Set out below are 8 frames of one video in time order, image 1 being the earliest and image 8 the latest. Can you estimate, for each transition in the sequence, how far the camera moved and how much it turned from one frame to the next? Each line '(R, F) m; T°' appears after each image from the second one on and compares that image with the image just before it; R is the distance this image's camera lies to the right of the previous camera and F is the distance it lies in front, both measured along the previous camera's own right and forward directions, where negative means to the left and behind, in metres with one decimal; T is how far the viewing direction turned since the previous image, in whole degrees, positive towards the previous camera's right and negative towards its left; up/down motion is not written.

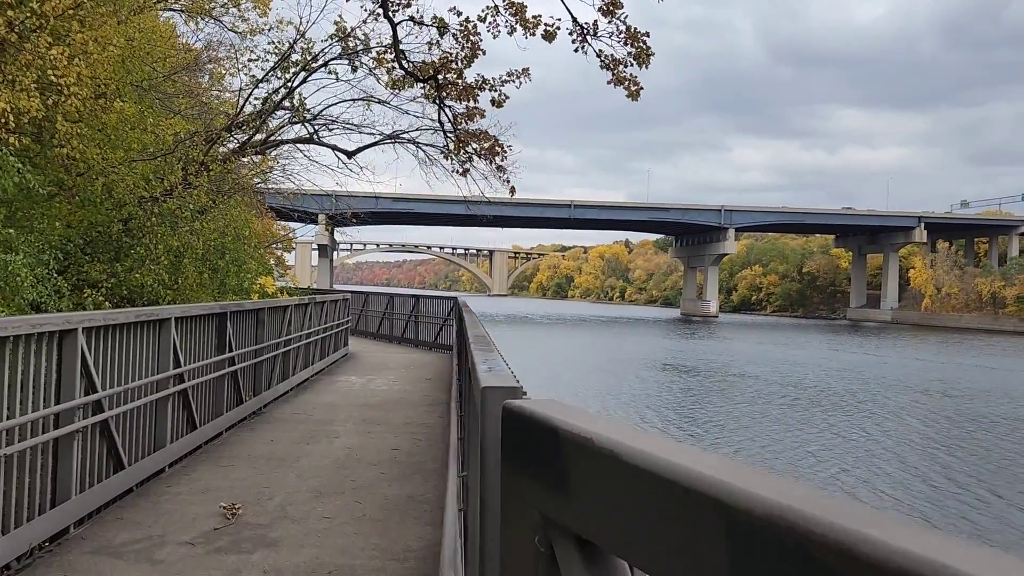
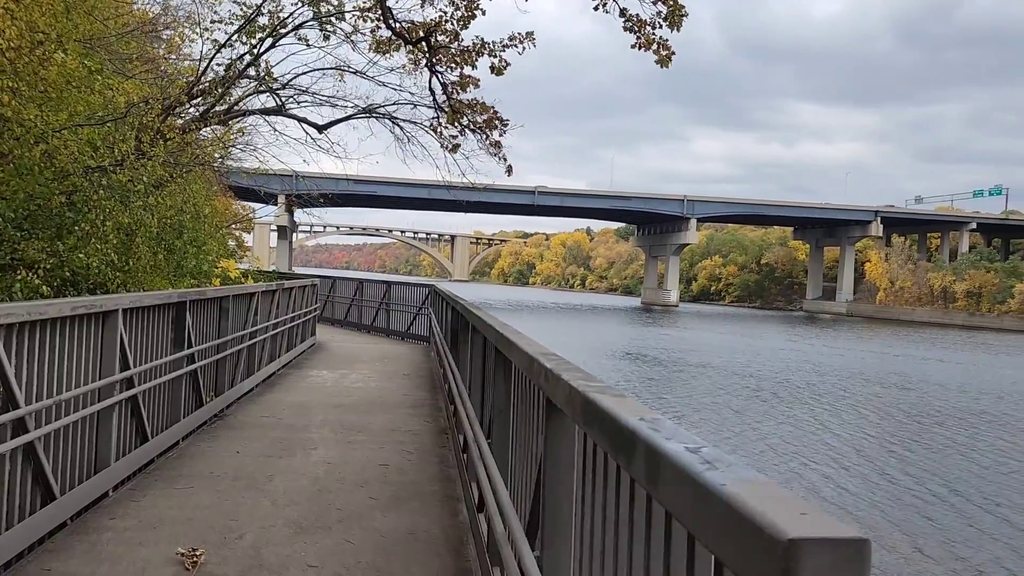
(-0.3, +0.8) m; +3°
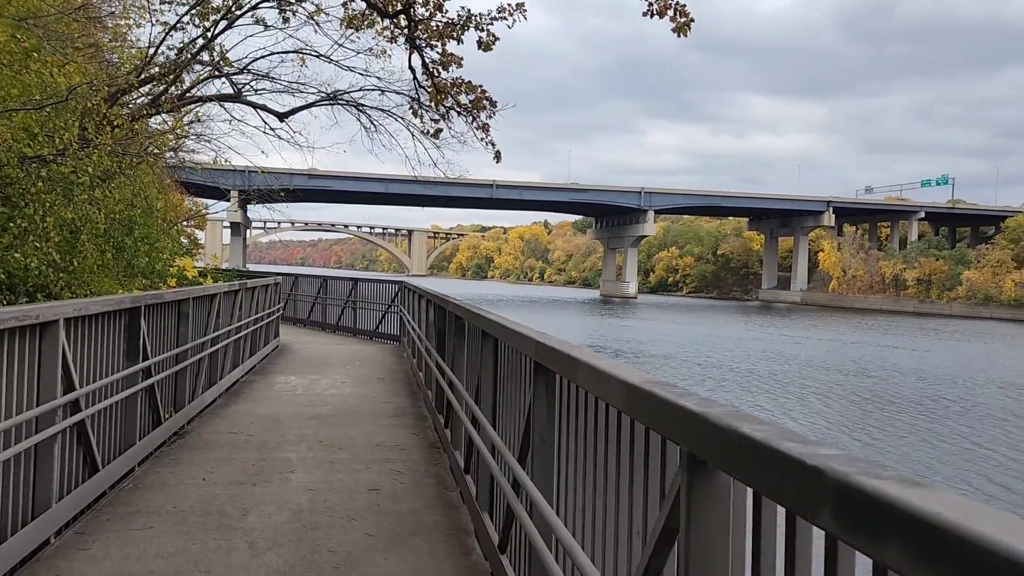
(-0.3, +0.6) m; +3°
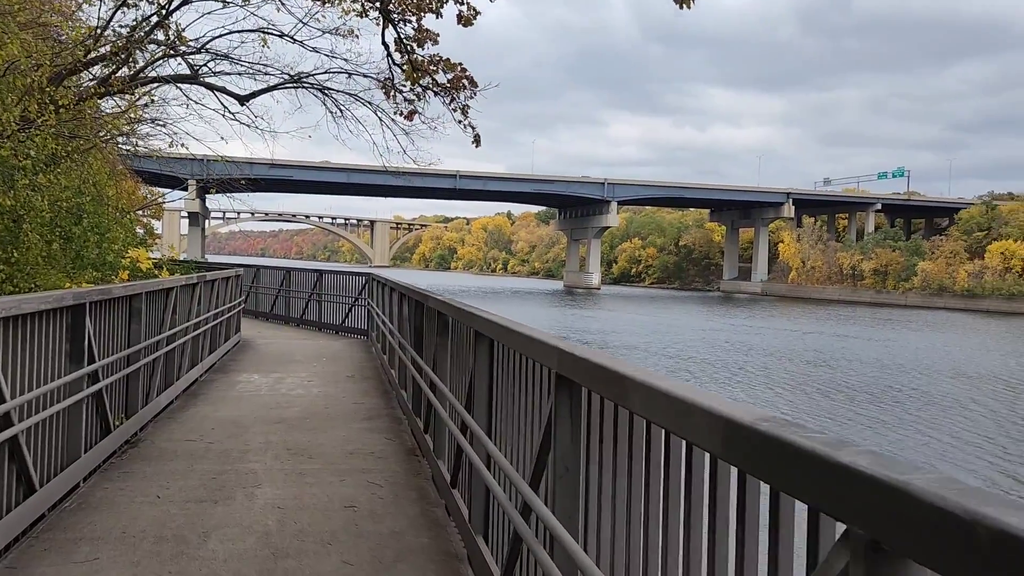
(-0.1, +0.4) m; +3°
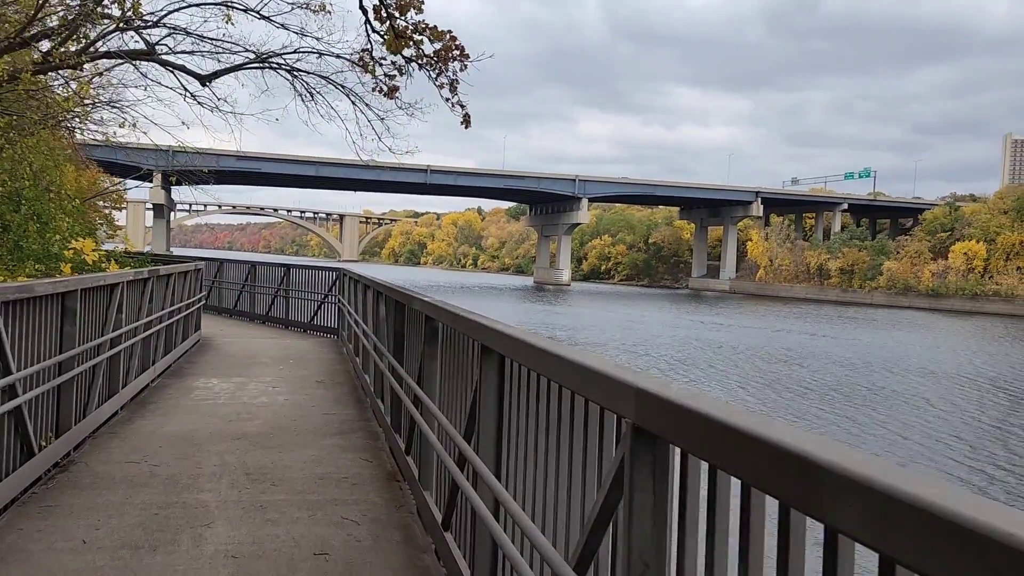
(-0.2, +0.7) m; +2°
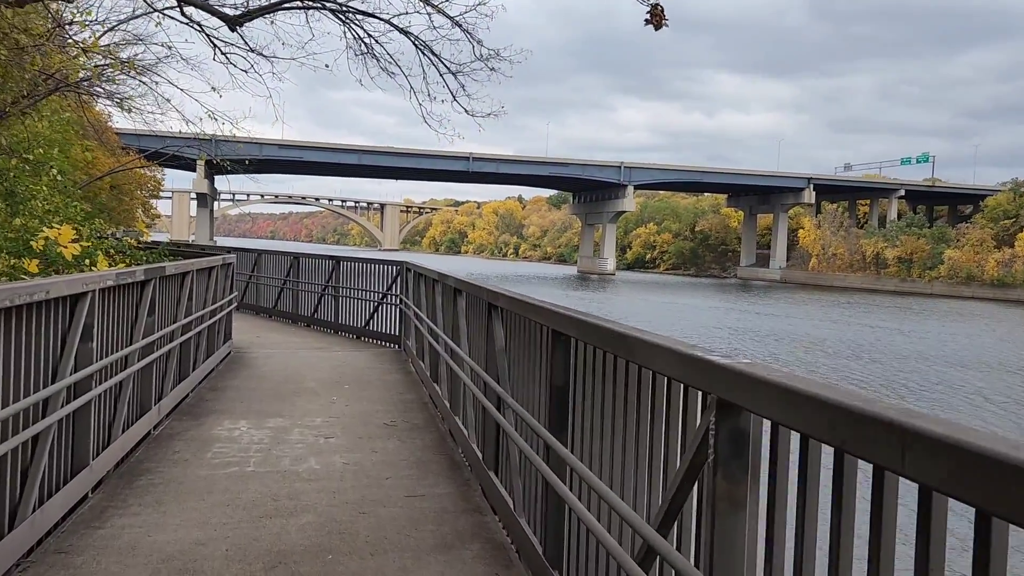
(-0.7, +2.4) m; -3°
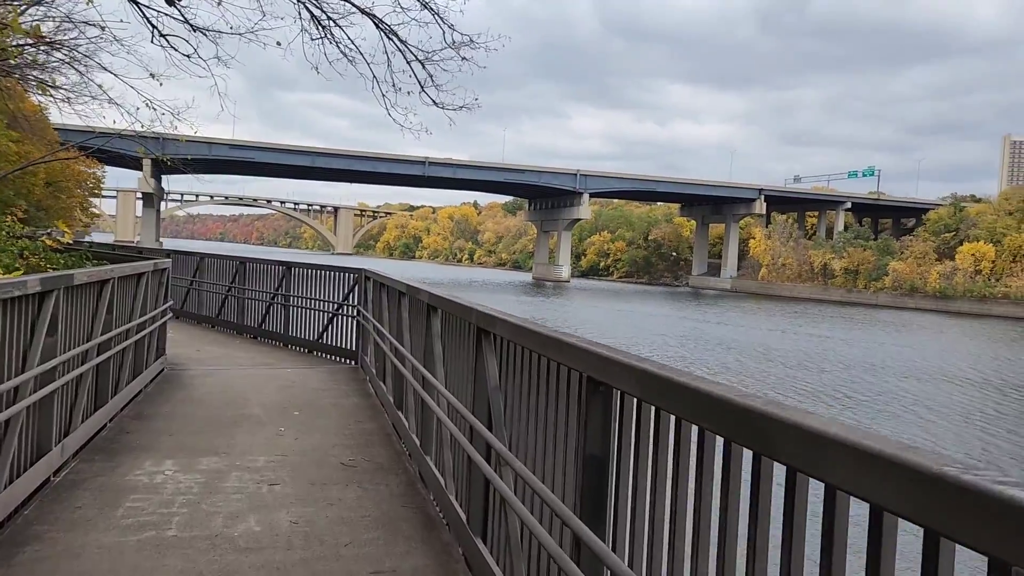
(-0.2, +0.8) m; +3°
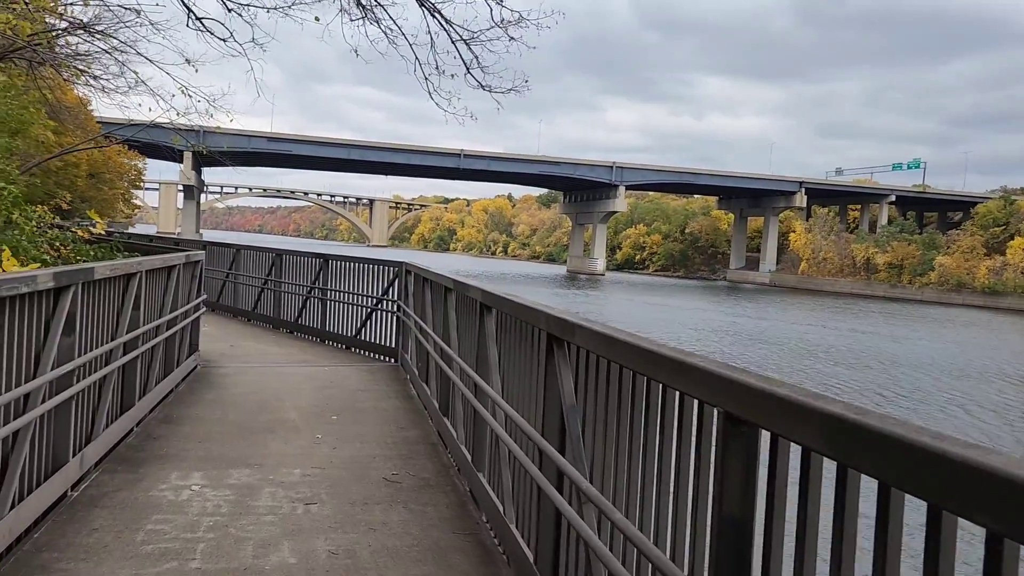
(-0.1, +0.5) m; -2°
